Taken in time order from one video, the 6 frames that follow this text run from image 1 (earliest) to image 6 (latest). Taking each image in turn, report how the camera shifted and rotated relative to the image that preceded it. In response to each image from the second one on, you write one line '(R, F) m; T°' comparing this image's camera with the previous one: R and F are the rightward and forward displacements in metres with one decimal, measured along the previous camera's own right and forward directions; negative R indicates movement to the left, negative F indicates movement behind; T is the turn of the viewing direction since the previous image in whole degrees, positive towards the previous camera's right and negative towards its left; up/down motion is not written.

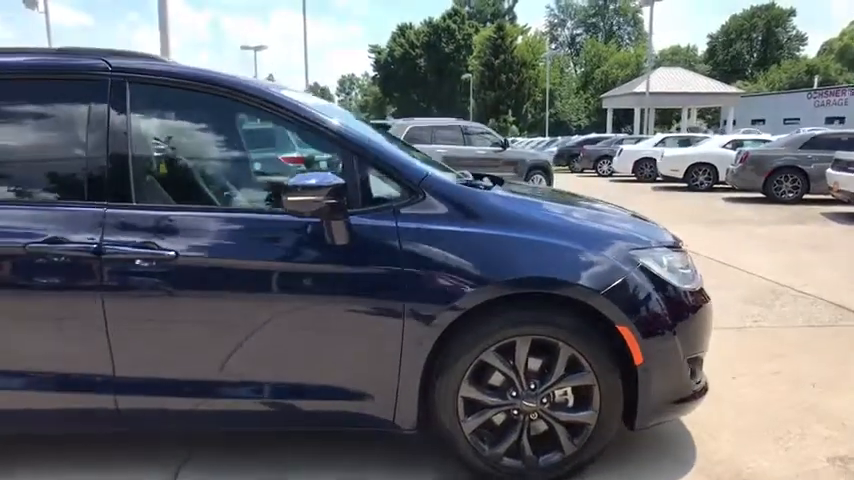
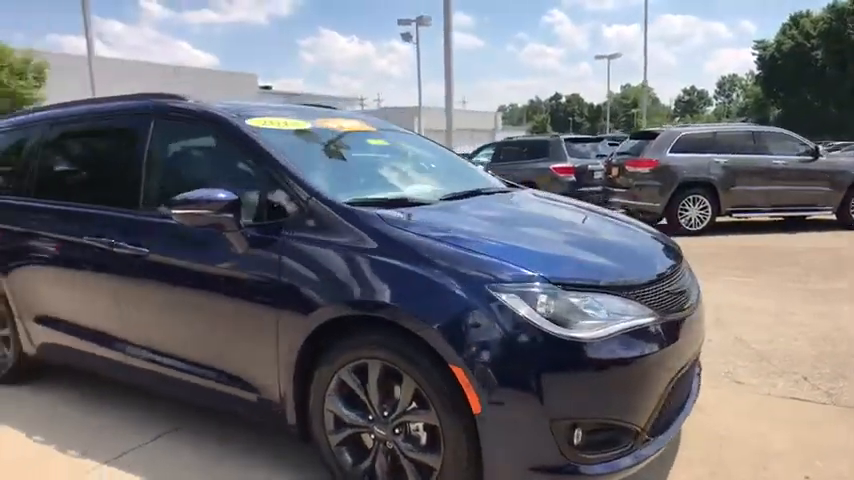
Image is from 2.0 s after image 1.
(+1.9, +0.6) m; -32°
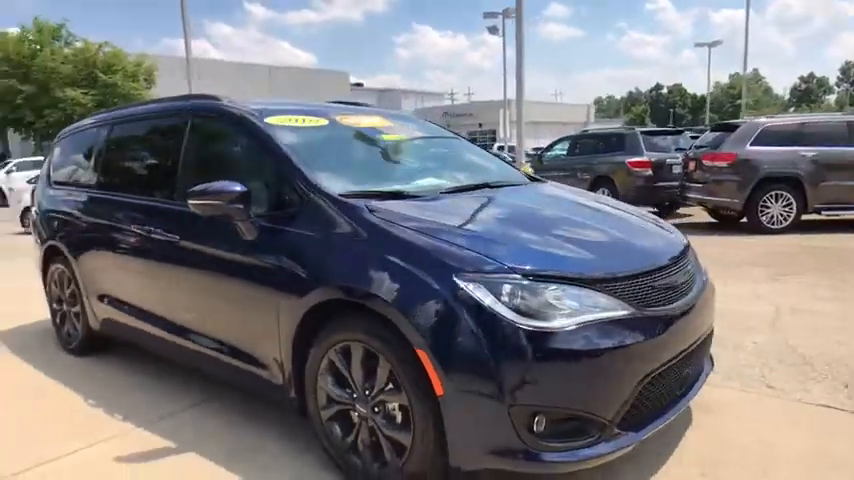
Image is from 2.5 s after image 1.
(+0.5, -0.1) m; -8°
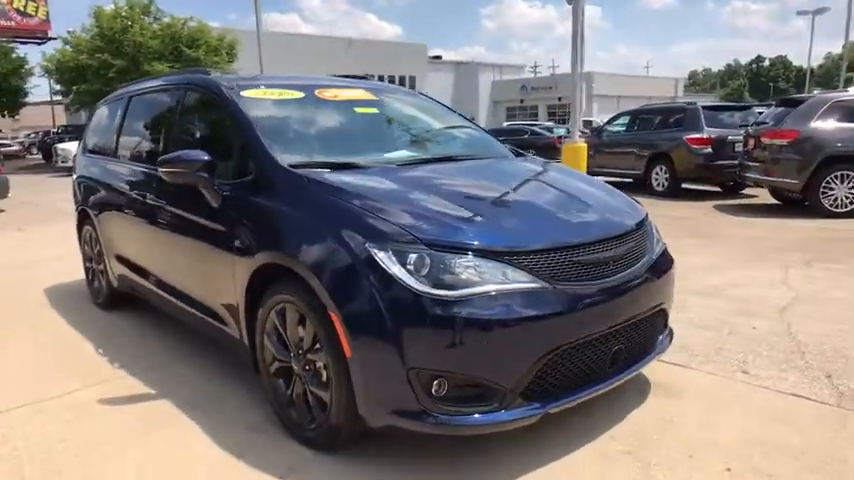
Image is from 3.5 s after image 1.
(+0.7, -0.1) m; -7°
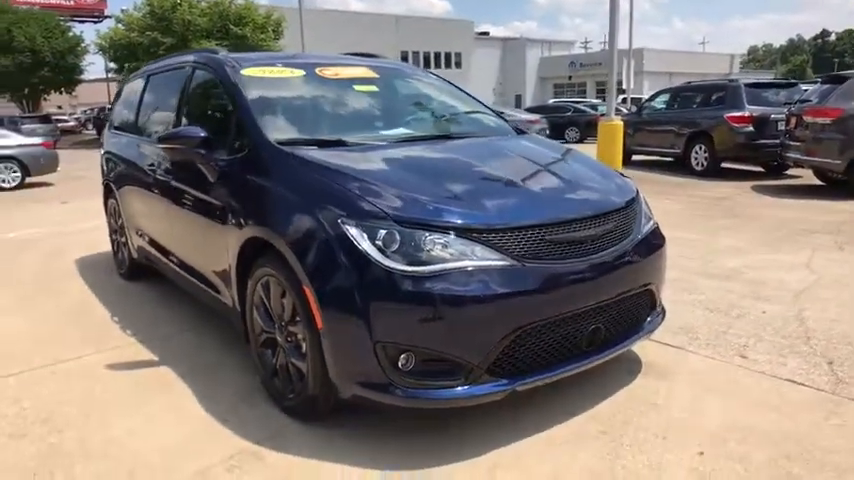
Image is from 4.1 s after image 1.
(+0.3, 0.0) m; -4°
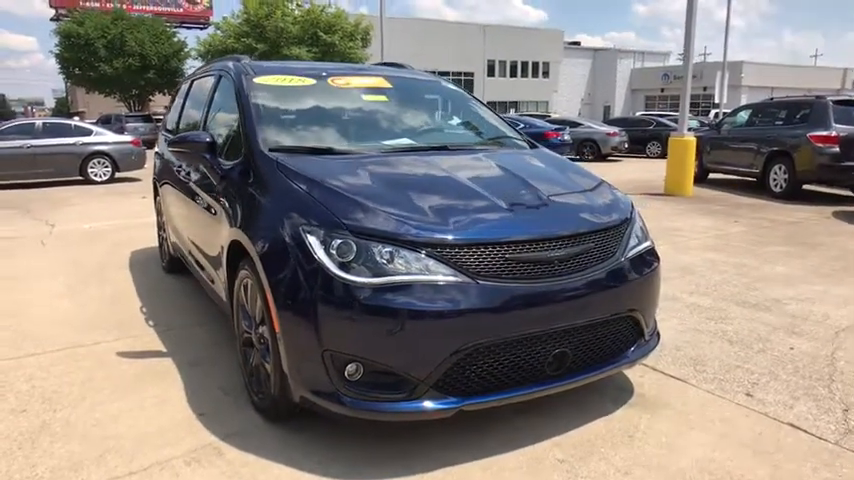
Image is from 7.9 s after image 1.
(+0.5, 0.0) m; -7°
